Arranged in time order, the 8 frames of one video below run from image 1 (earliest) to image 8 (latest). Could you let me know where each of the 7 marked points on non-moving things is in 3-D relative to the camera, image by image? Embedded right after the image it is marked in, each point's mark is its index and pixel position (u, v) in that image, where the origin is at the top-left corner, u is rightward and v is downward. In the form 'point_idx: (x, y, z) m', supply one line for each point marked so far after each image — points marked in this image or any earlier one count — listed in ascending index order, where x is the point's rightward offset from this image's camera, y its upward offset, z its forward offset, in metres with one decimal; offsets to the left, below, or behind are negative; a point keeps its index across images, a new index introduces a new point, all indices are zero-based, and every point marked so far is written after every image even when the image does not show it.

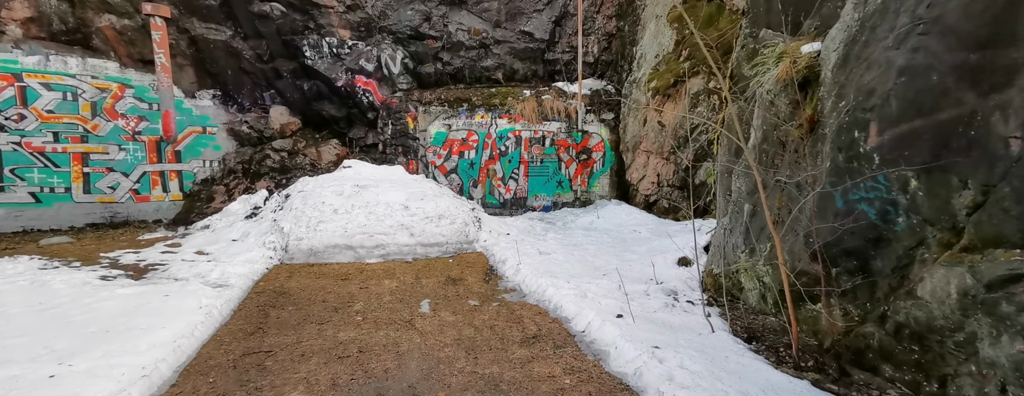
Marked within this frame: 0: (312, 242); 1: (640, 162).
0: (-3.0, -0.7, +6.1) m
1: (+2.7, +0.7, +8.5) m
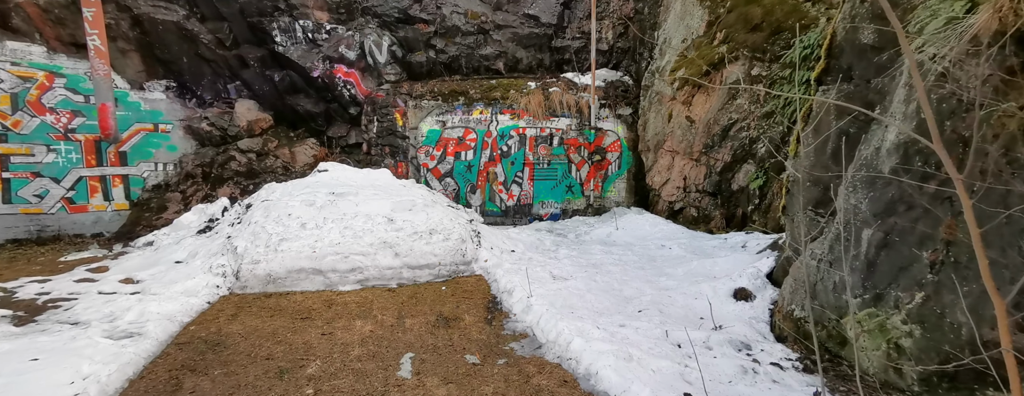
0: (-2.9, -0.9, +4.9) m
1: (+2.7, +0.6, +7.4) m
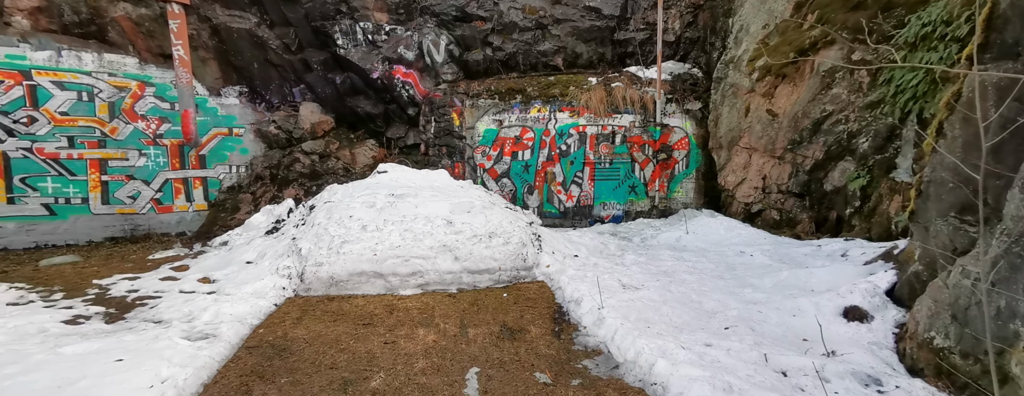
0: (-2.2, -0.9, +5.0) m
1: (+3.7, +0.6, +6.7) m
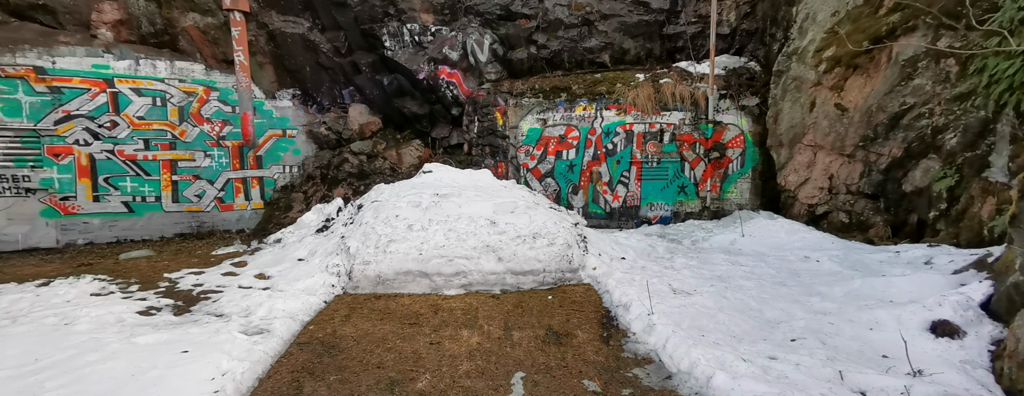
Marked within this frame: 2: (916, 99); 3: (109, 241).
0: (-1.6, -0.9, +5.1) m
1: (+4.4, +0.6, +6.3) m
2: (+4.8, +1.2, +4.9) m
3: (-6.3, -0.7, +6.5) m
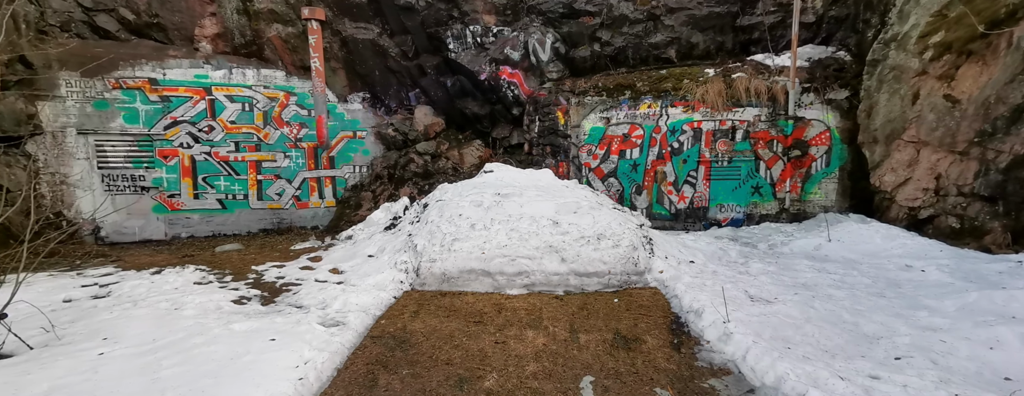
0: (-0.8, -0.9, +5.2) m
1: (+5.3, +0.5, +5.6) m
2: (+5.5, +1.1, +4.2) m
3: (-5.3, -0.6, +7.2) m
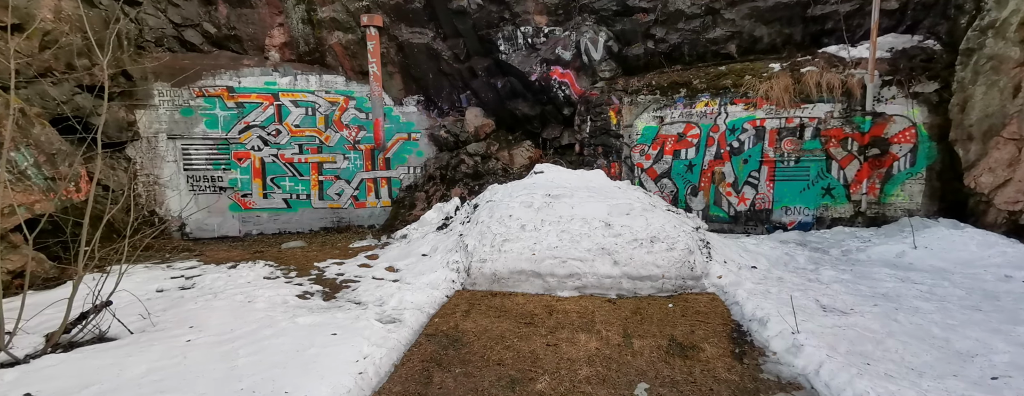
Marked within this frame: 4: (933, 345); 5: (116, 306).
0: (-0.2, -0.9, +5.2) m
1: (+6.0, +0.5, +5.1) m
2: (+6.1, +1.1, +3.6) m
3: (-4.4, -0.6, +7.6) m
4: (+3.5, -1.2, +3.4) m
5: (-4.4, -1.2, +4.6) m
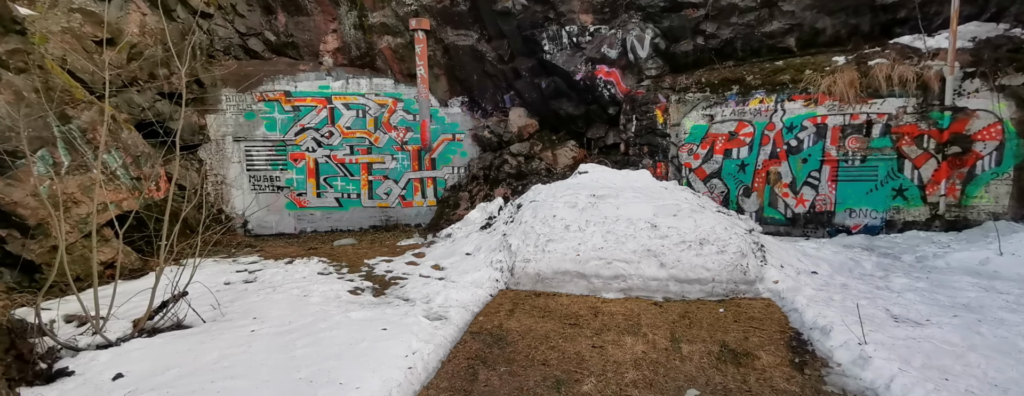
0: (+0.4, -0.9, +5.2) m
1: (+6.6, +0.5, +4.5) m
2: (+6.5, +1.1, +3.1) m
3: (-3.6, -0.6, +8.0) m
4: (+3.9, -1.2, +3.1) m
5: (-3.9, -1.2, +5.0) m
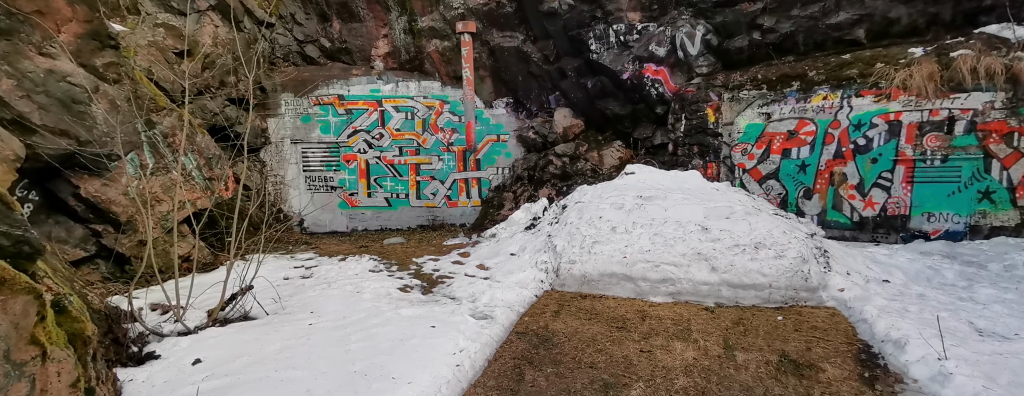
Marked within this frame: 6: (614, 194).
0: (+1.0, -0.9, +5.1) m
1: (+7.1, +0.4, +3.9) m
2: (+6.9, +1.0, +2.5) m
3: (-2.8, -0.6, +8.3) m
4: (+4.3, -1.3, +2.8) m
5: (-3.3, -1.2, +5.3) m
6: (+1.6, +0.1, +6.2) m
